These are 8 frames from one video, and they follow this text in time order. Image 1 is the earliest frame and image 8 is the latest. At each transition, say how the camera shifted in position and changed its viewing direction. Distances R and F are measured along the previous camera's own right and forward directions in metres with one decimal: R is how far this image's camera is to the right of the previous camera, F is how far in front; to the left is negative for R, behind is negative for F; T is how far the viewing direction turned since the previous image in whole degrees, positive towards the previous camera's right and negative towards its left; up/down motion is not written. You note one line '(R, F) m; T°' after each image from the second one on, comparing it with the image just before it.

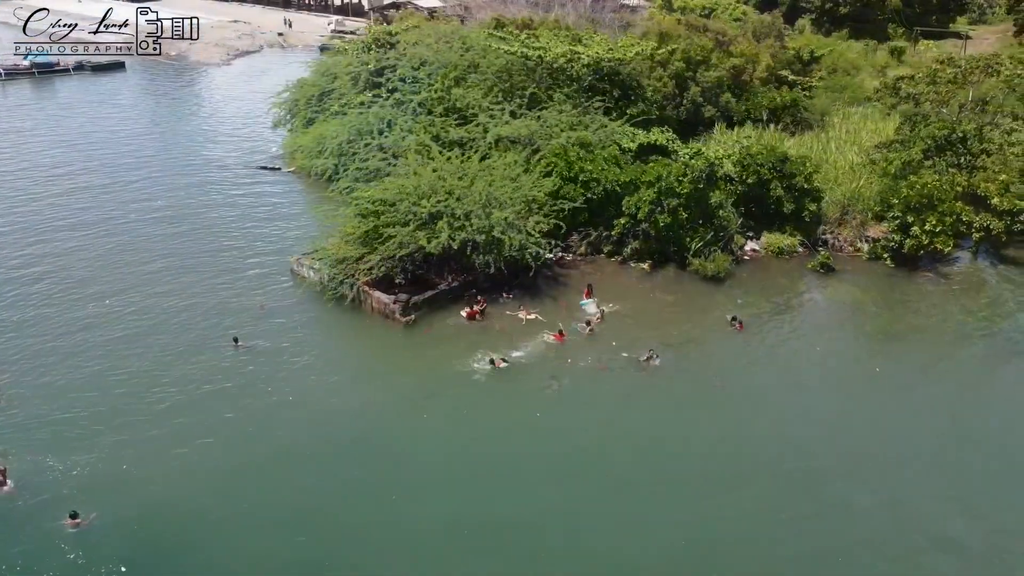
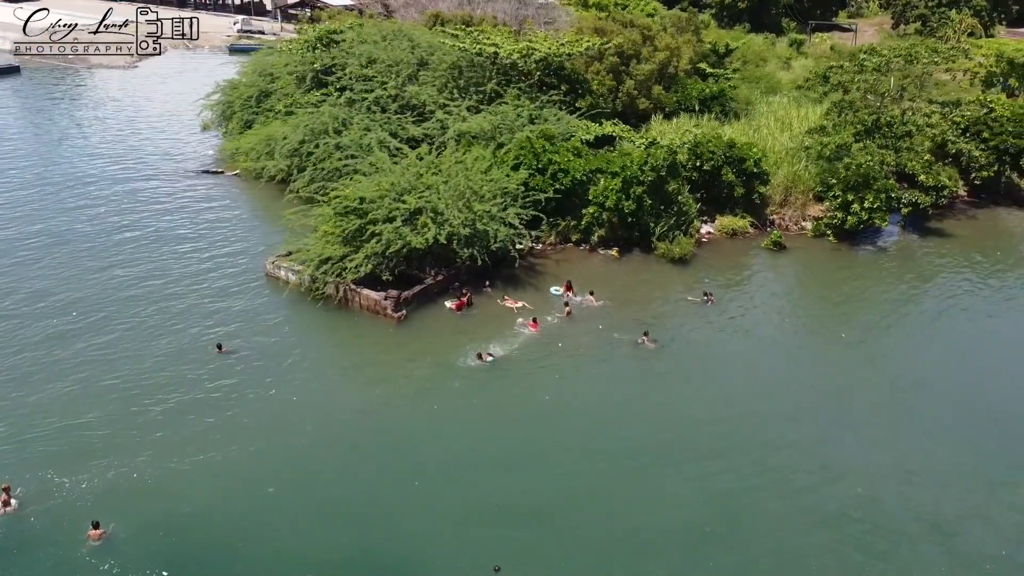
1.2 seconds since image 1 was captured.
(-2.6, -0.4) m; +7°
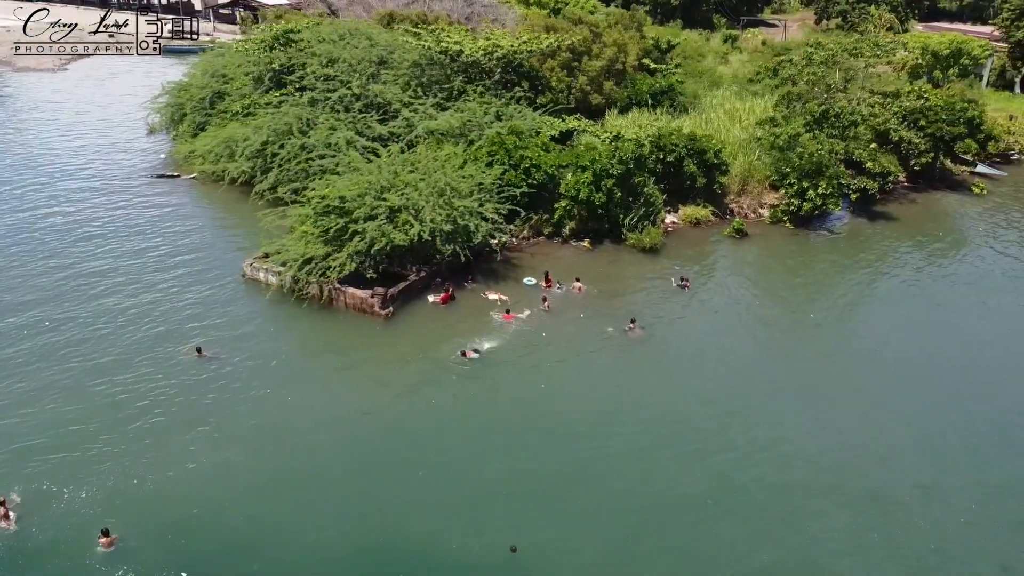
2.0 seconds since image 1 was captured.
(-1.5, -0.4) m; +5°
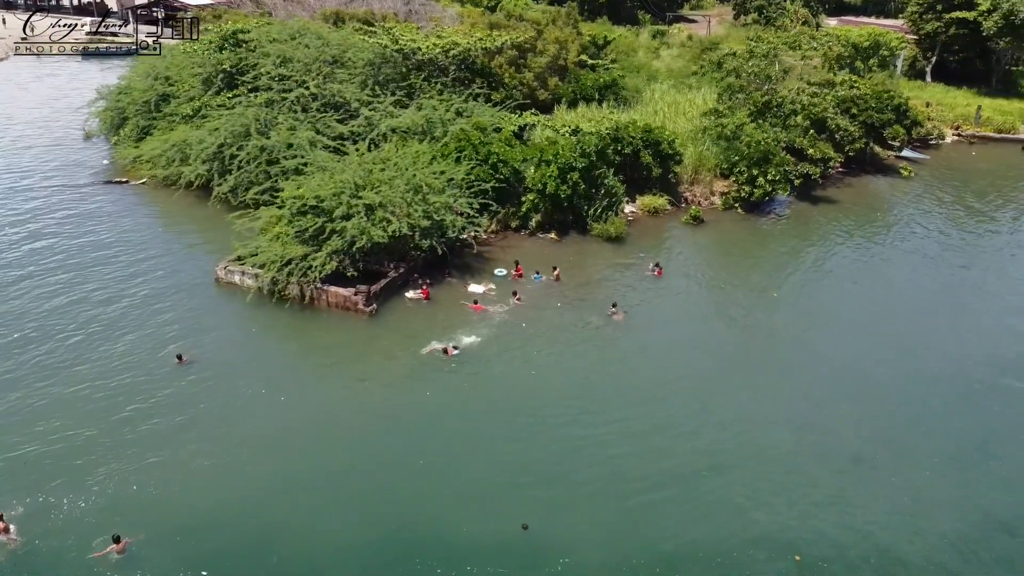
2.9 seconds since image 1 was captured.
(-1.7, -0.5) m; +5°
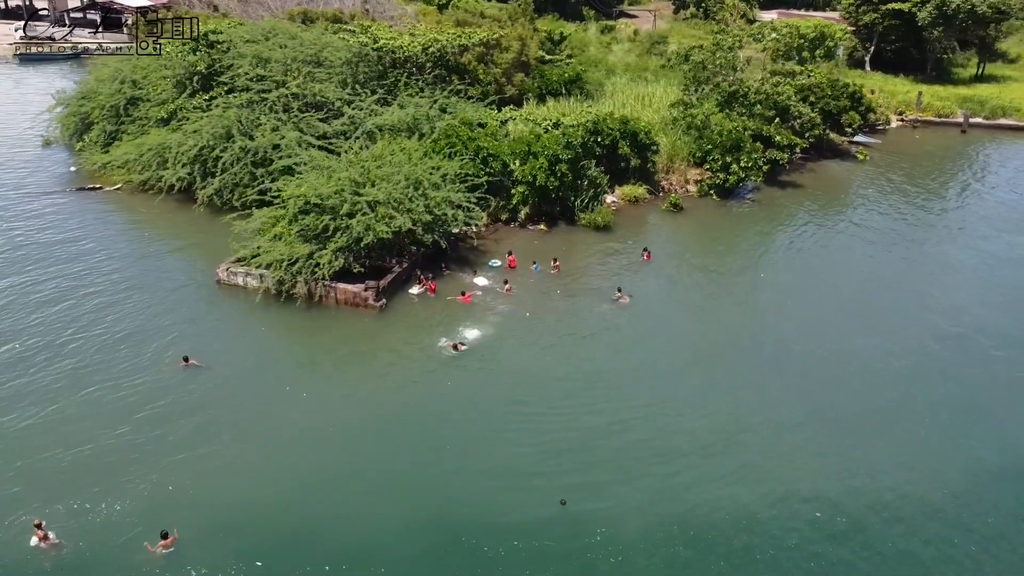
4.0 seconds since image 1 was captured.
(-2.1, -0.6) m; +4°
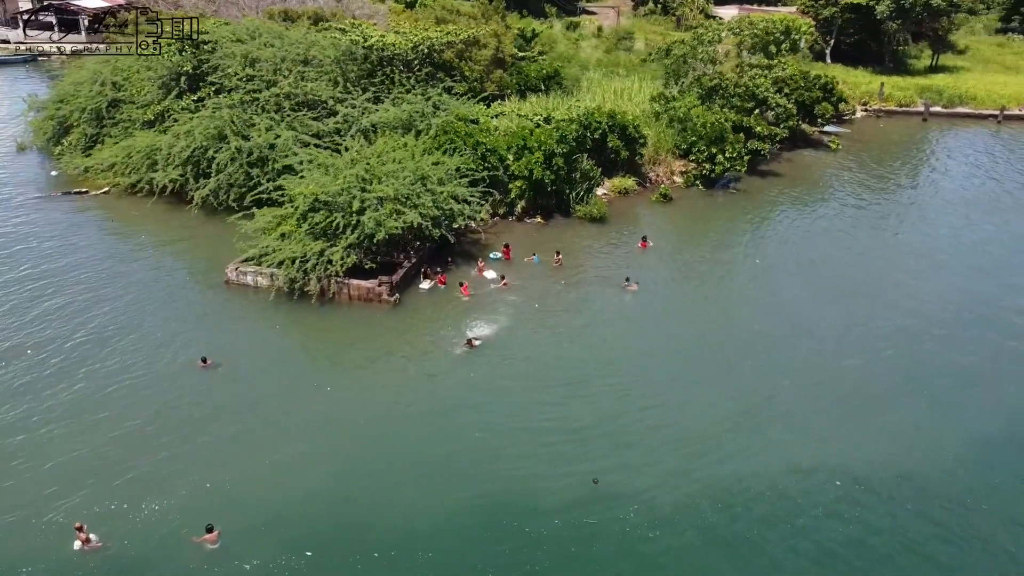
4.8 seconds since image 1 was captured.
(-1.7, -0.5) m; +3°
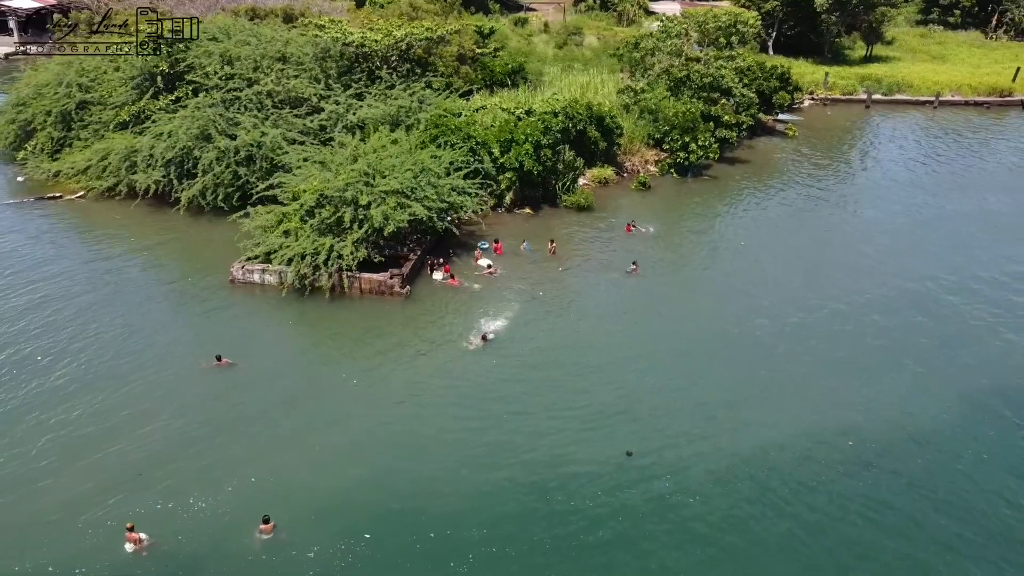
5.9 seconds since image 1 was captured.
(-2.4, -0.6) m; +5°
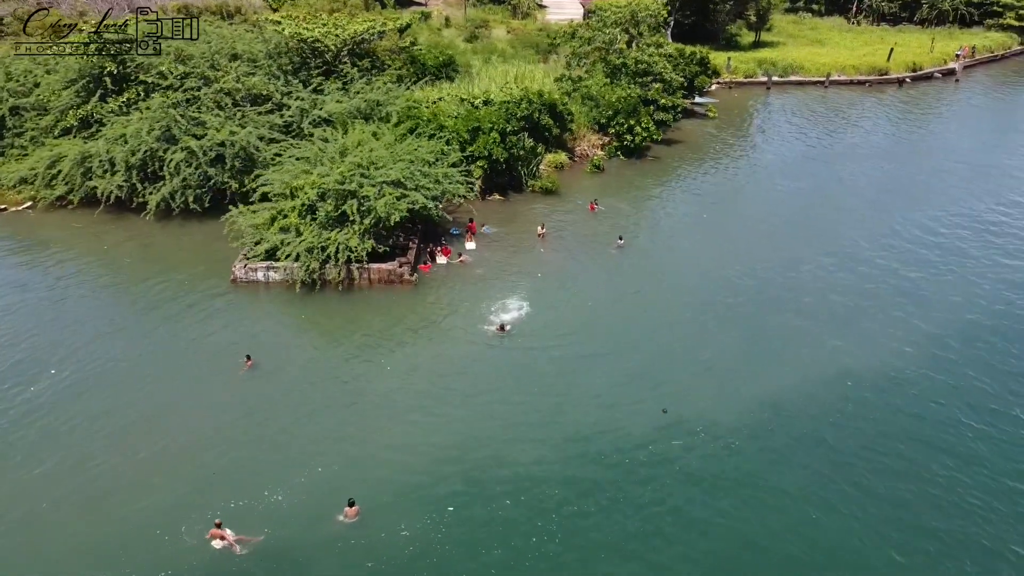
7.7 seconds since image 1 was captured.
(-4.0, -0.8) m; +8°
